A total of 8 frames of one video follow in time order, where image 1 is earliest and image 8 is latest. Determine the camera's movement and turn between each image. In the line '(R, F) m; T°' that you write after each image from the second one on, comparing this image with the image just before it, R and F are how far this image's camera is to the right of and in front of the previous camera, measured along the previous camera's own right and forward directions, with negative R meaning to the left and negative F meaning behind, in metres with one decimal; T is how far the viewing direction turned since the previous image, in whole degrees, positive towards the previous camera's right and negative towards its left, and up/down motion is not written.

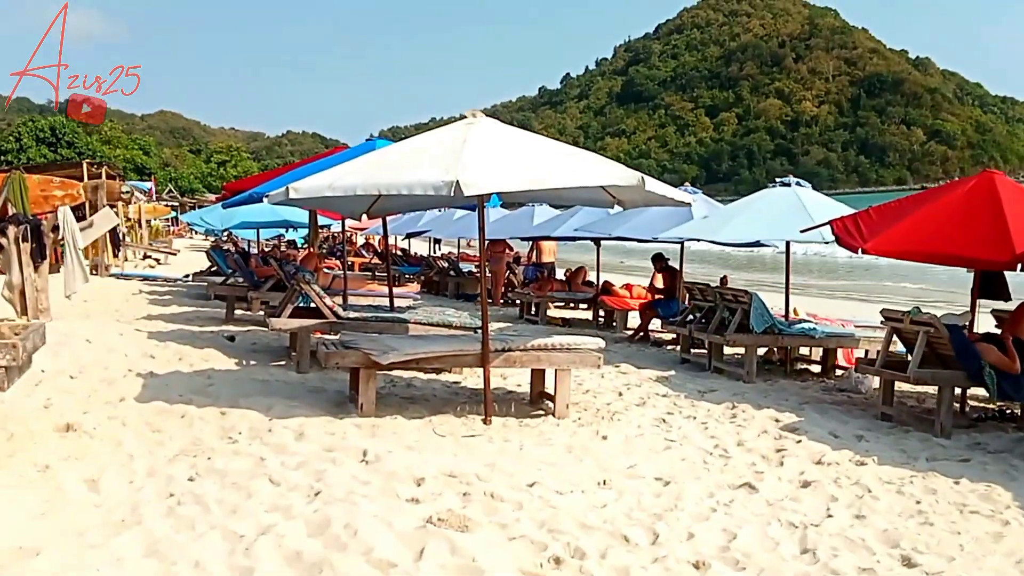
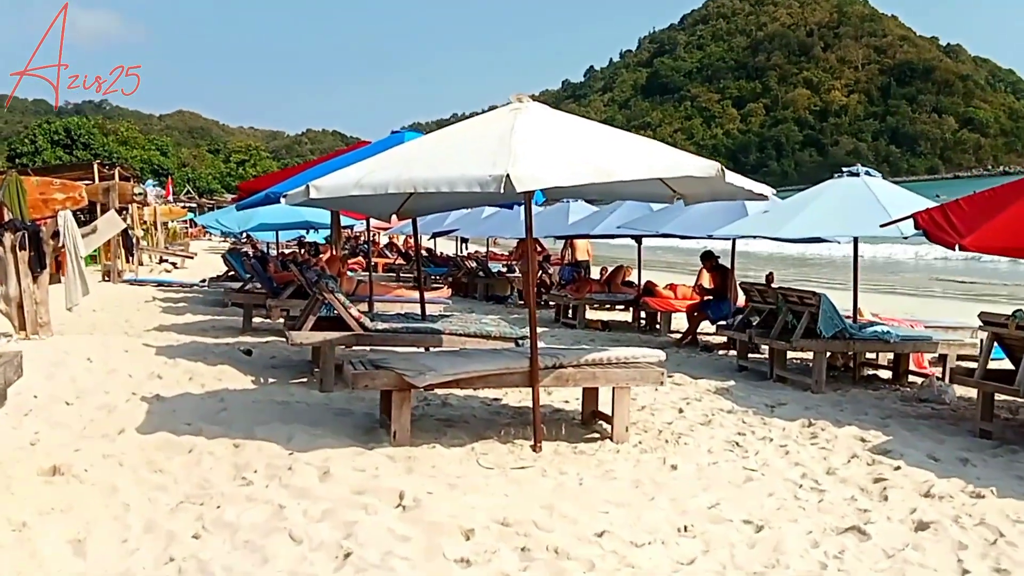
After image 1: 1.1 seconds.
(-0.1, +0.7) m; -1°
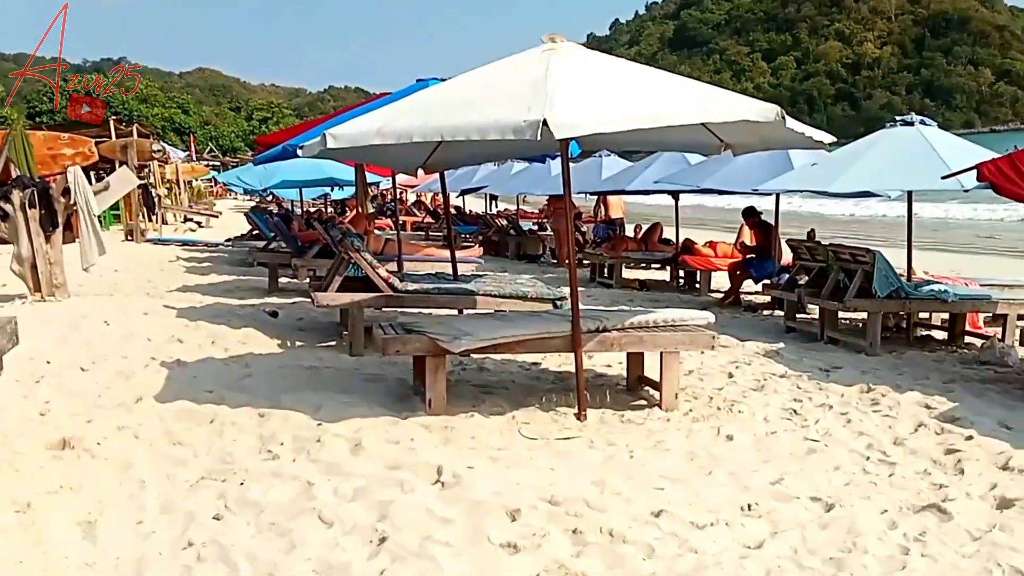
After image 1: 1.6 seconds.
(-0.1, +0.3) m; -1°
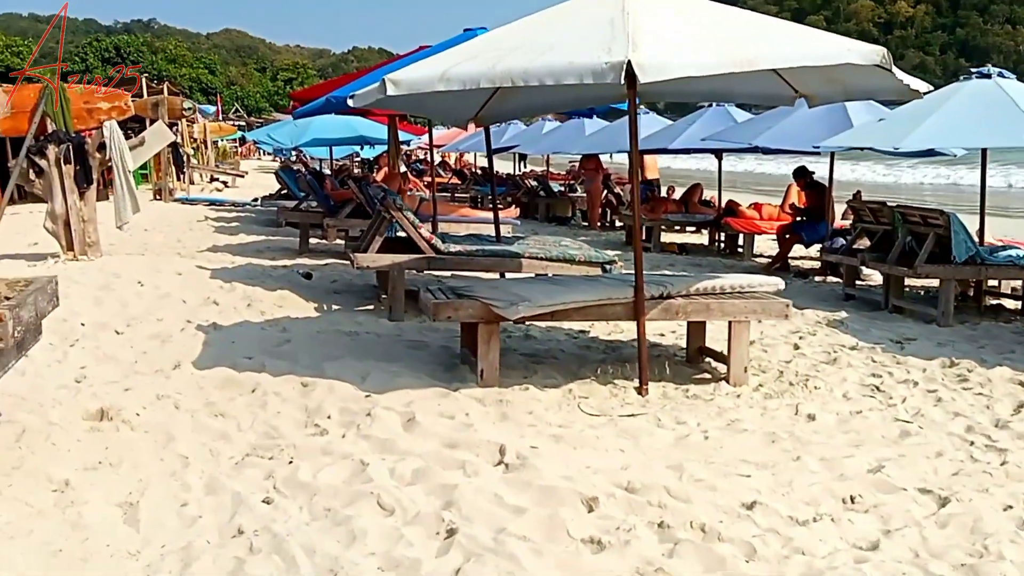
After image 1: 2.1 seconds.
(-0.2, +0.3) m; -1°
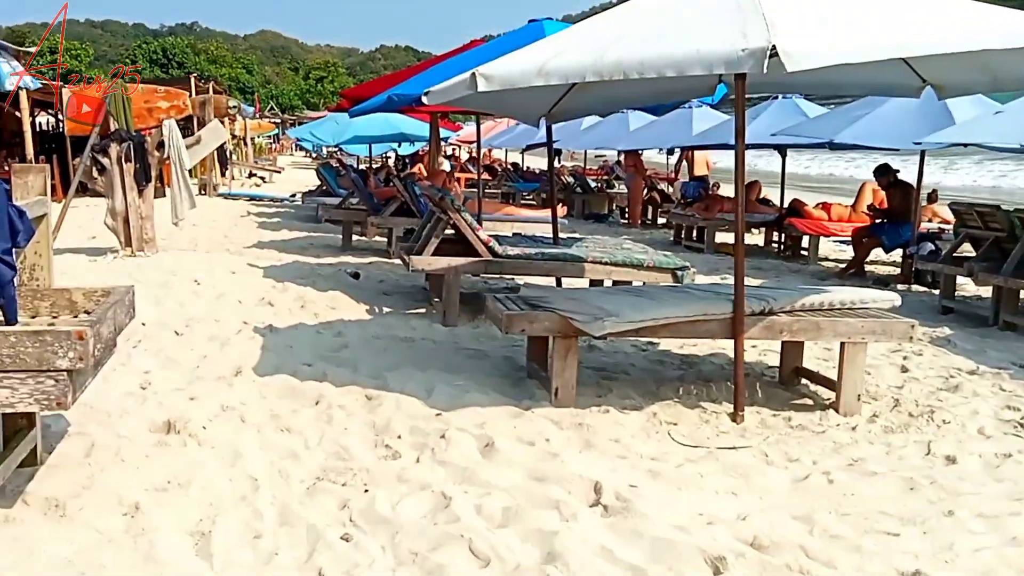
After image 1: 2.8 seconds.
(-0.2, +0.5) m; -1°
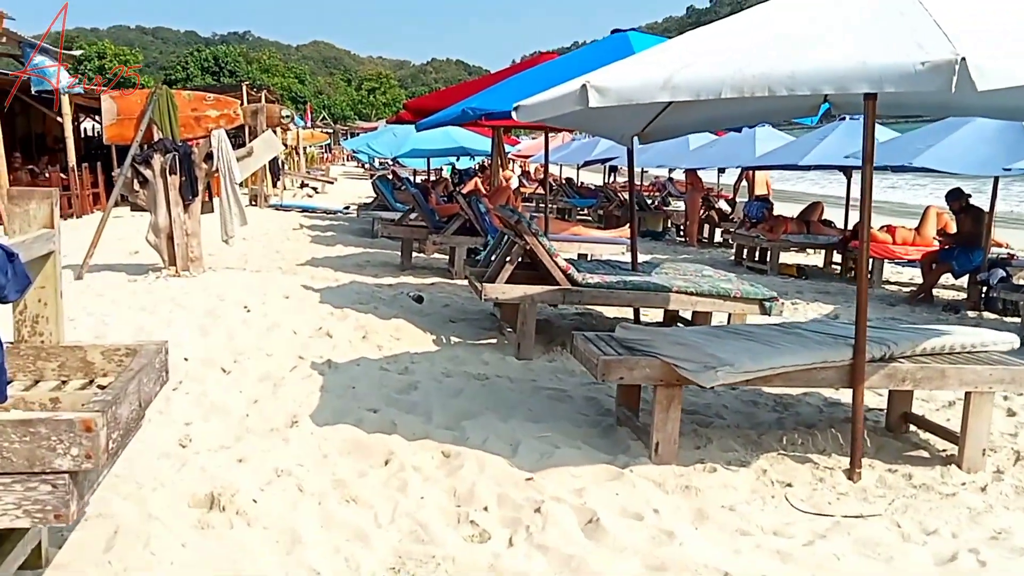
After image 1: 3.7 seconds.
(-0.2, +0.4) m; -2°
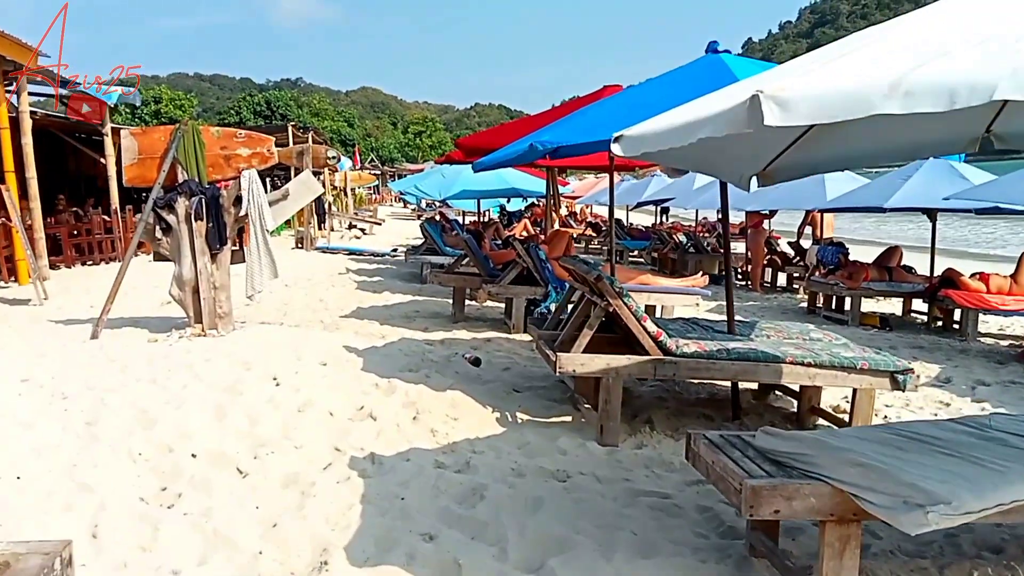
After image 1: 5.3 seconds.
(-0.2, +1.0) m; -2°
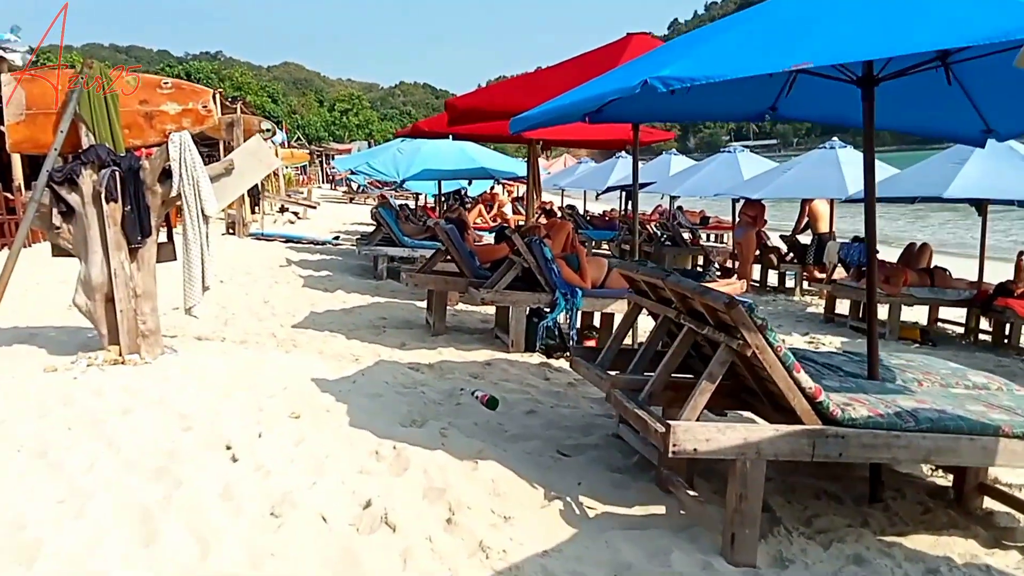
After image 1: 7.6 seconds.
(-0.4, +1.6) m; +4°
